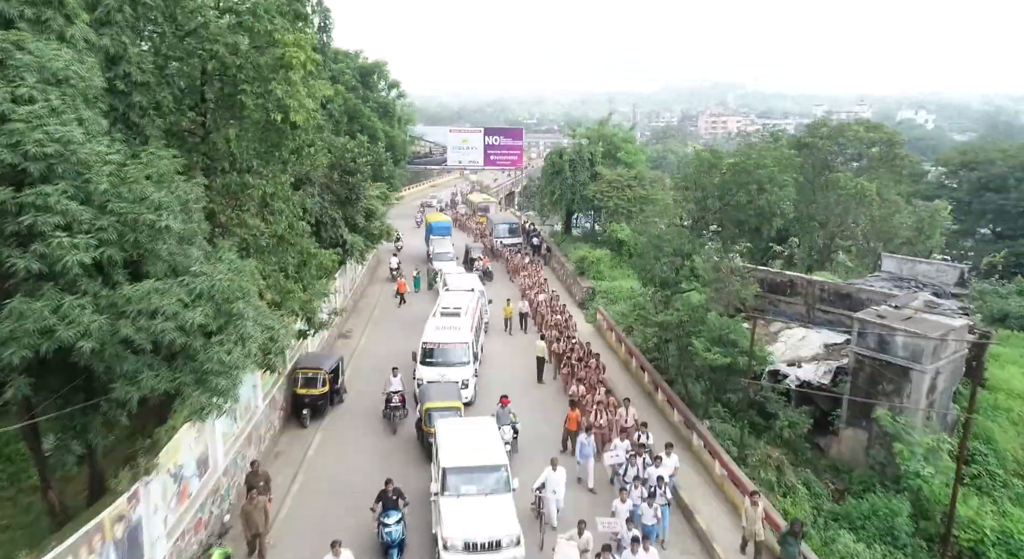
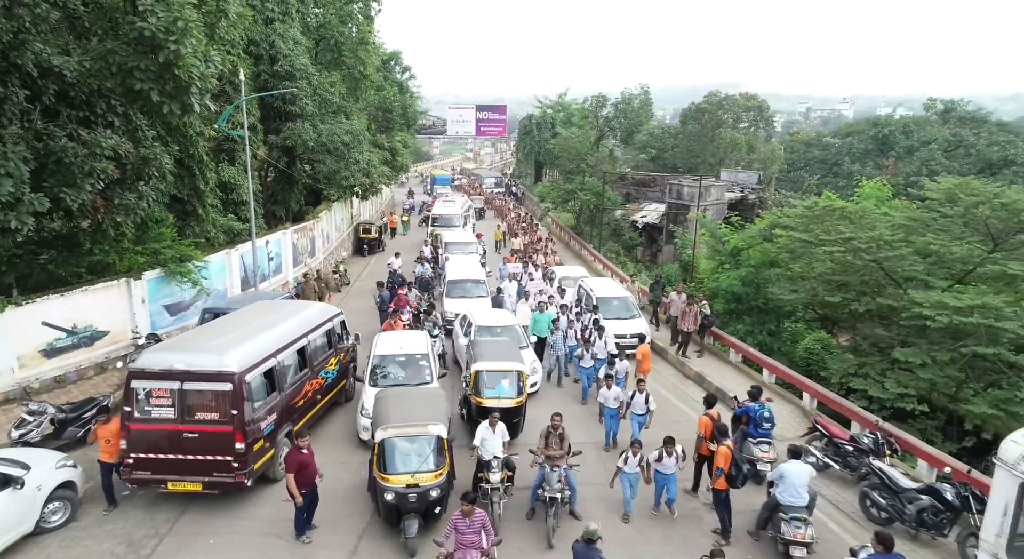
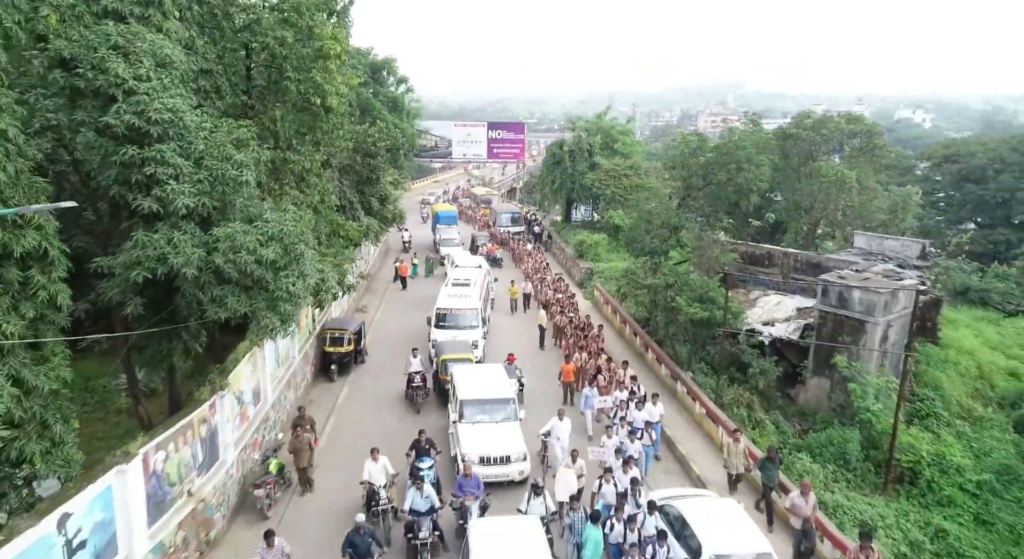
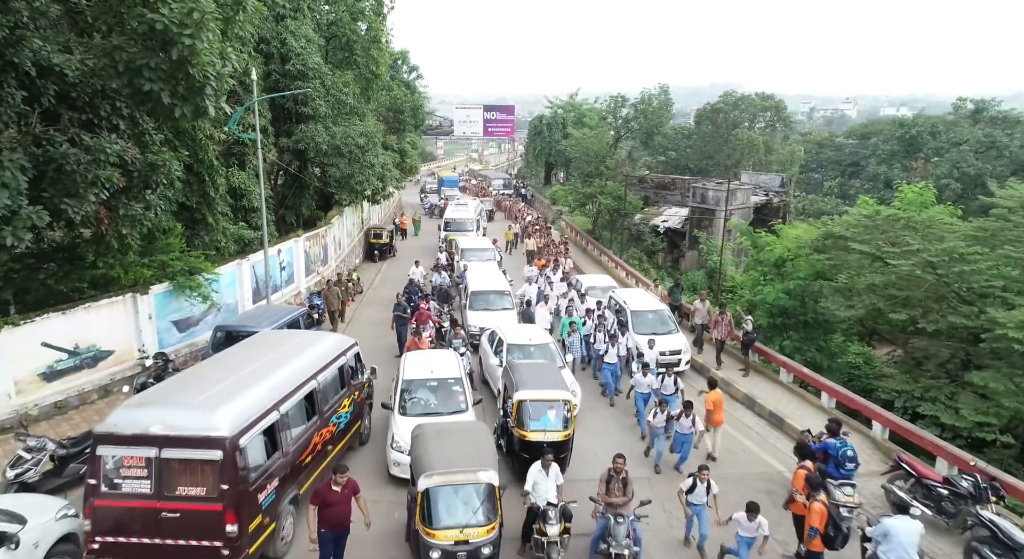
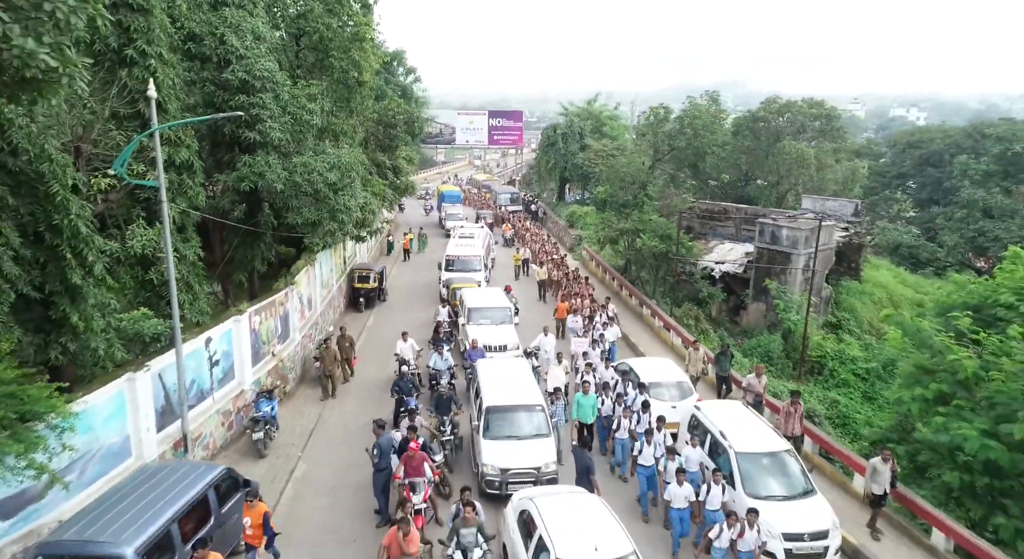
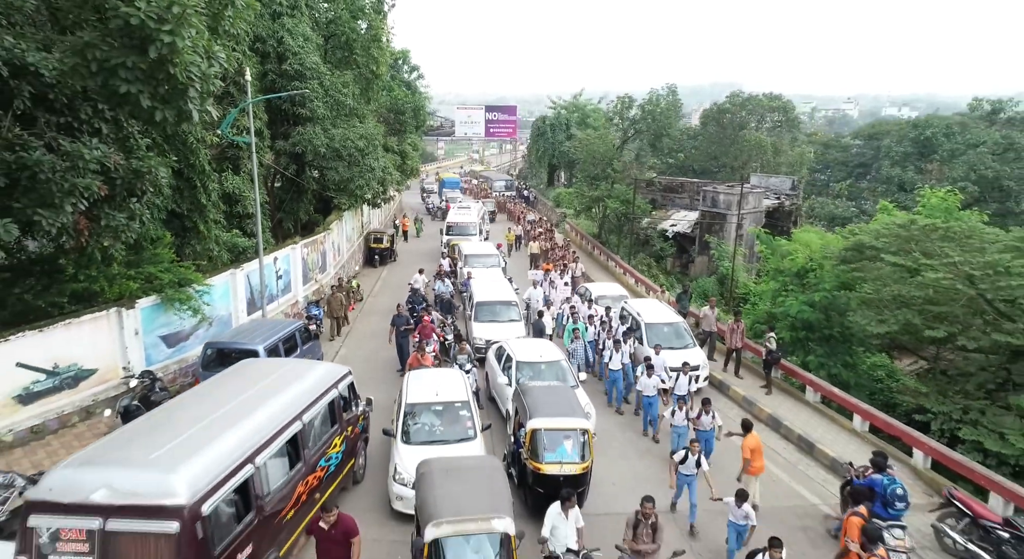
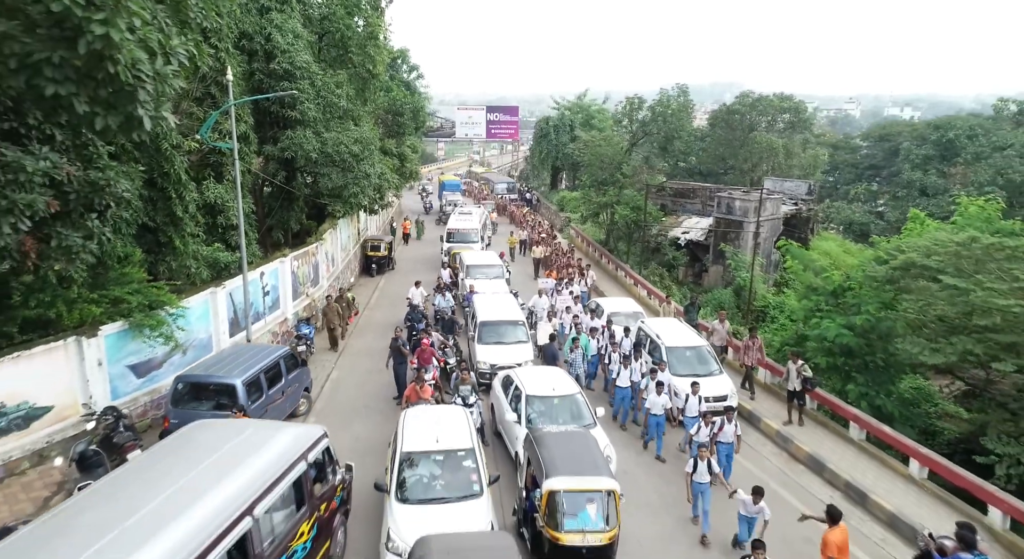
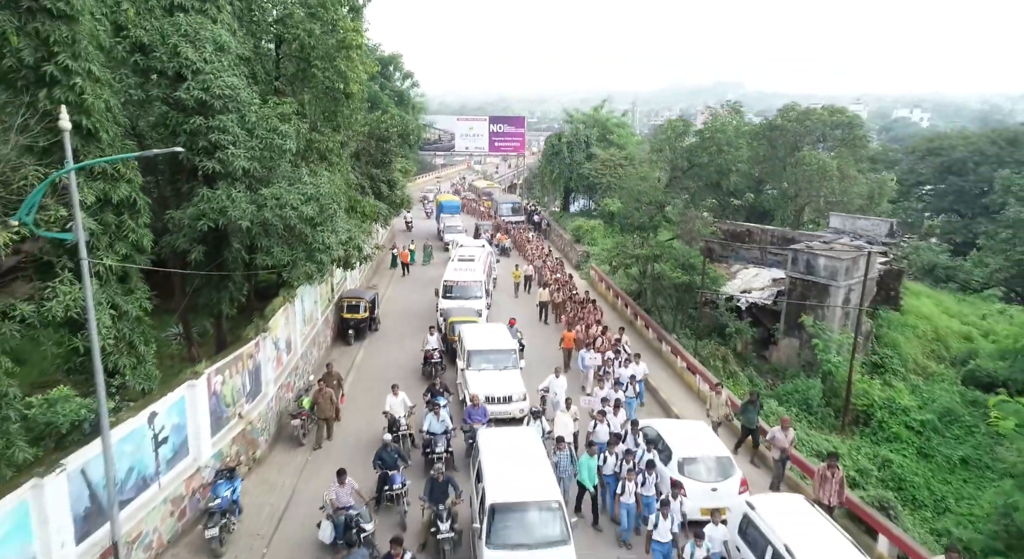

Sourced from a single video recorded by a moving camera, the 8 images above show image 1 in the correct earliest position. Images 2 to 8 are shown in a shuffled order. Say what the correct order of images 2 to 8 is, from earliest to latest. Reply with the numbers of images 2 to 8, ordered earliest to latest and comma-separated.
3, 8, 5, 7, 6, 4, 2
